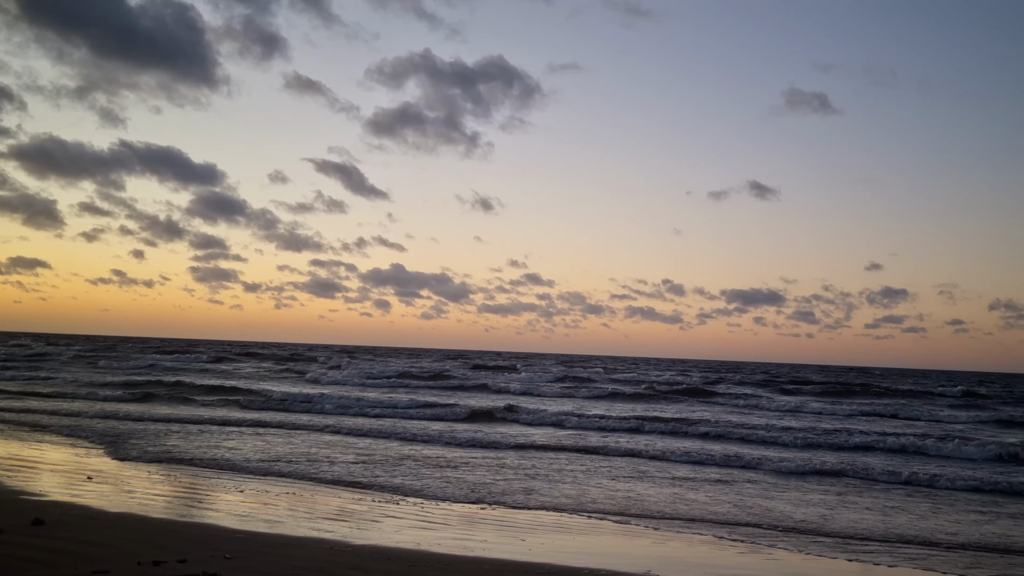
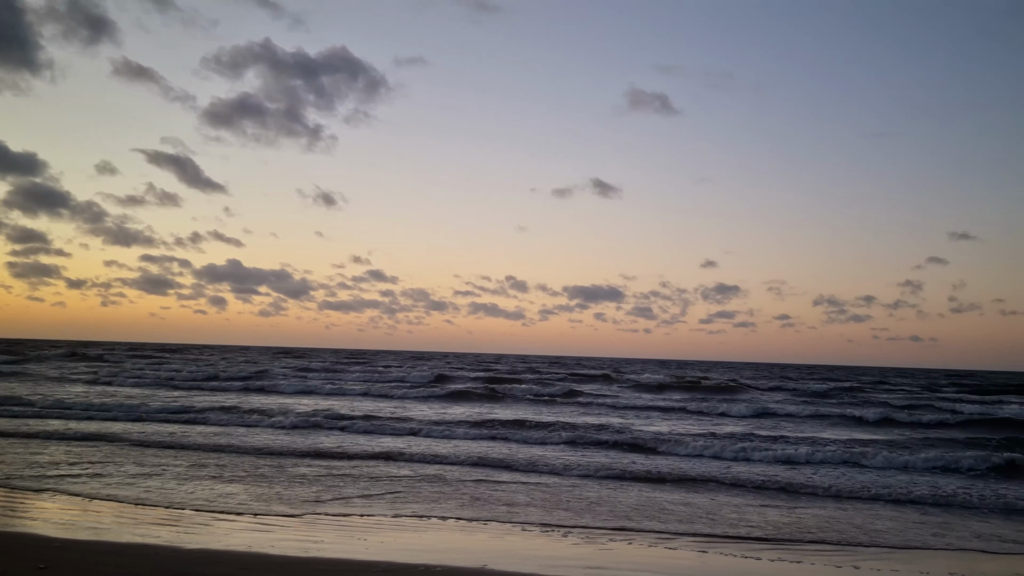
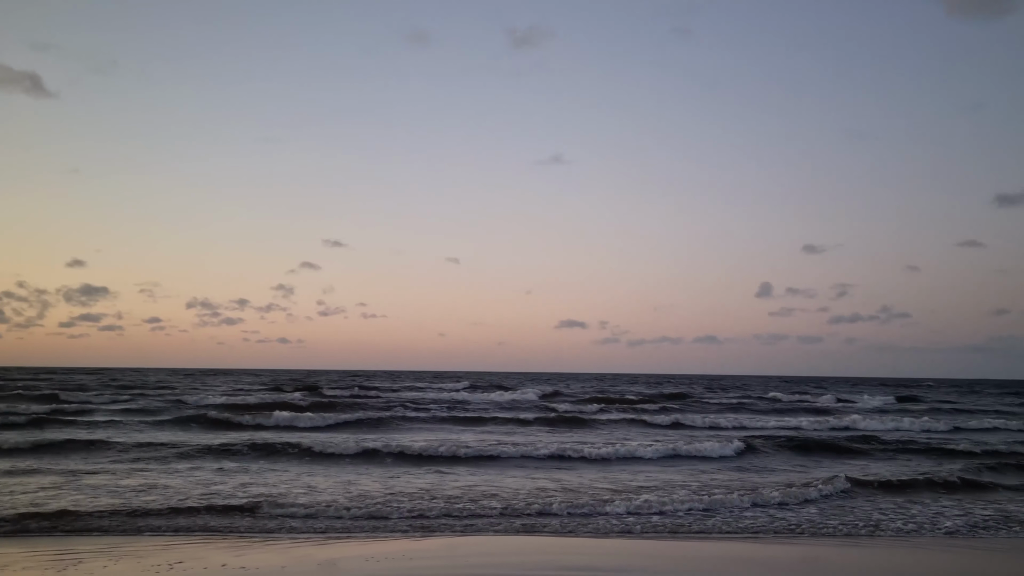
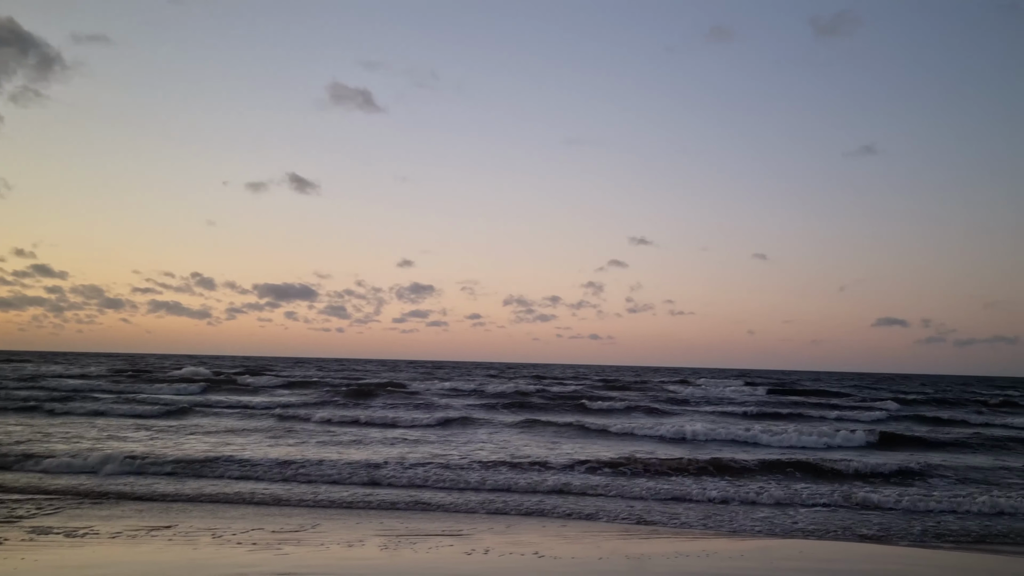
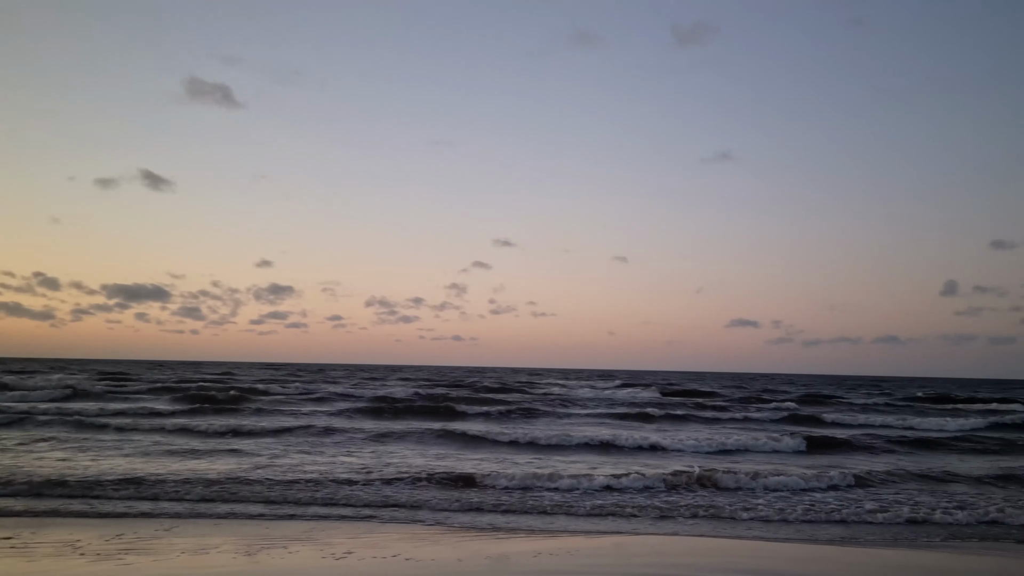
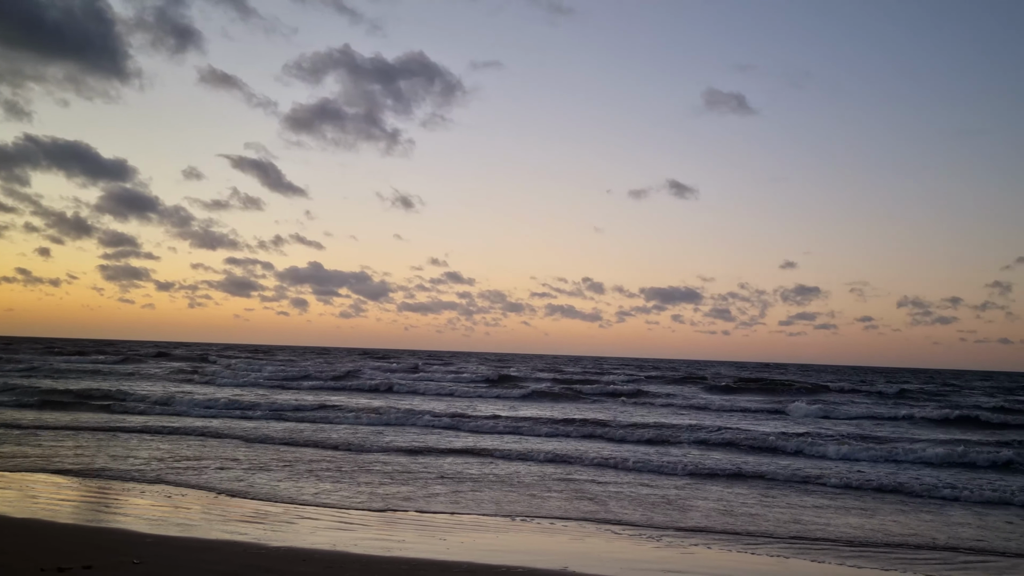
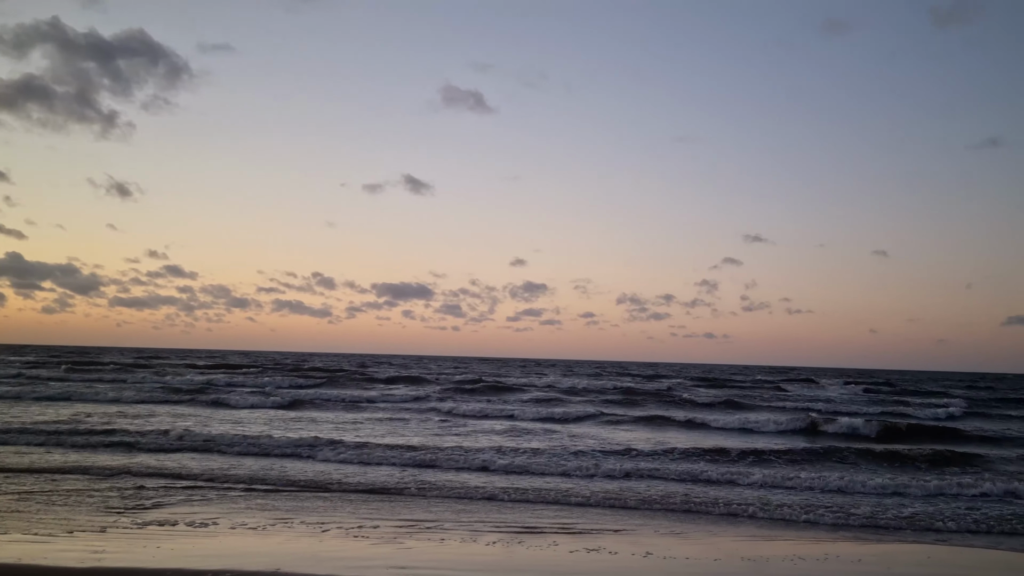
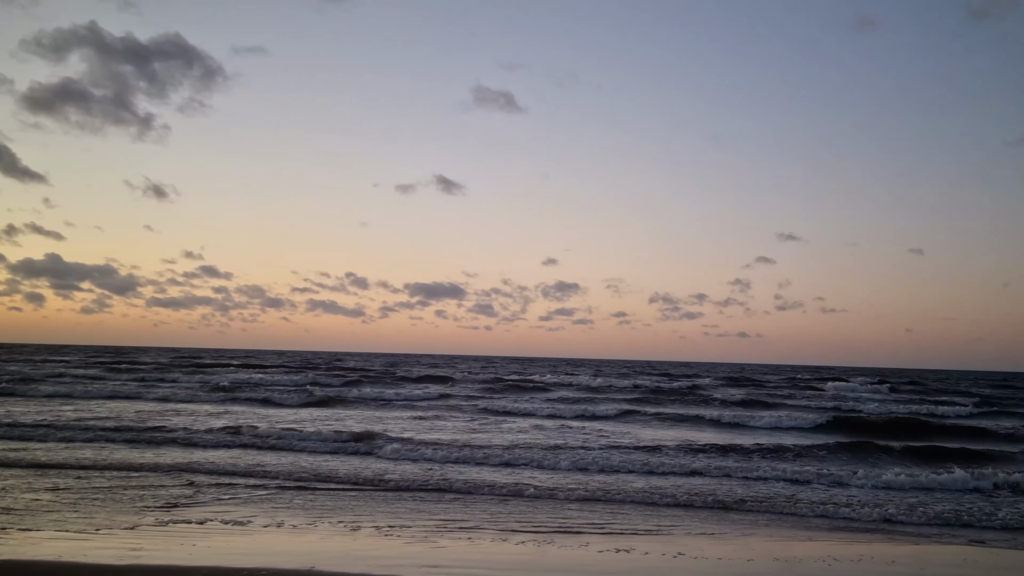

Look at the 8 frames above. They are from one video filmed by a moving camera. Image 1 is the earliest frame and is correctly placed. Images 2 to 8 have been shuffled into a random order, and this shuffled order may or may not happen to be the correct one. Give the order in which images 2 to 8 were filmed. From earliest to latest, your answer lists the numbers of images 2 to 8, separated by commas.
6, 2, 8, 7, 4, 5, 3
